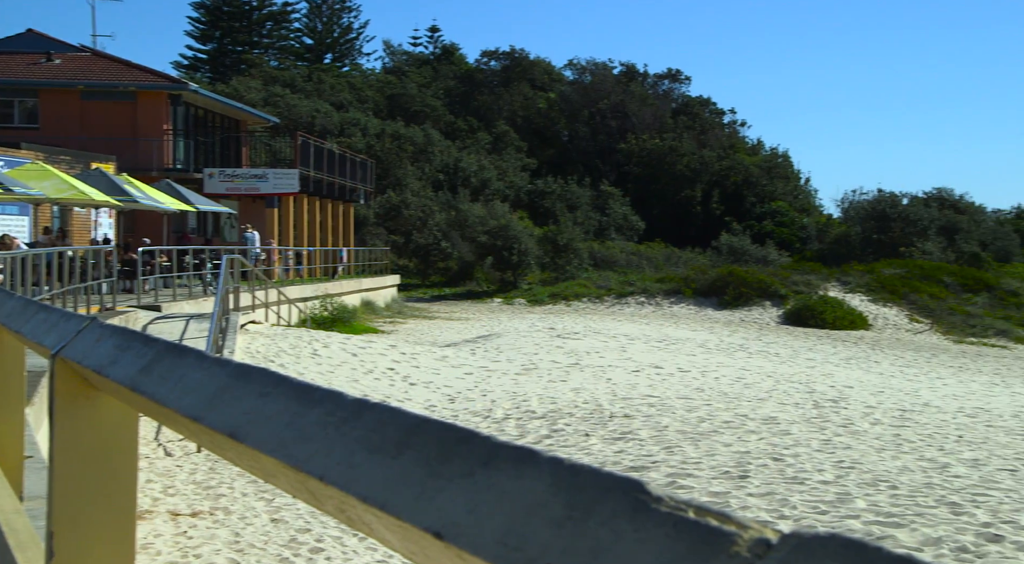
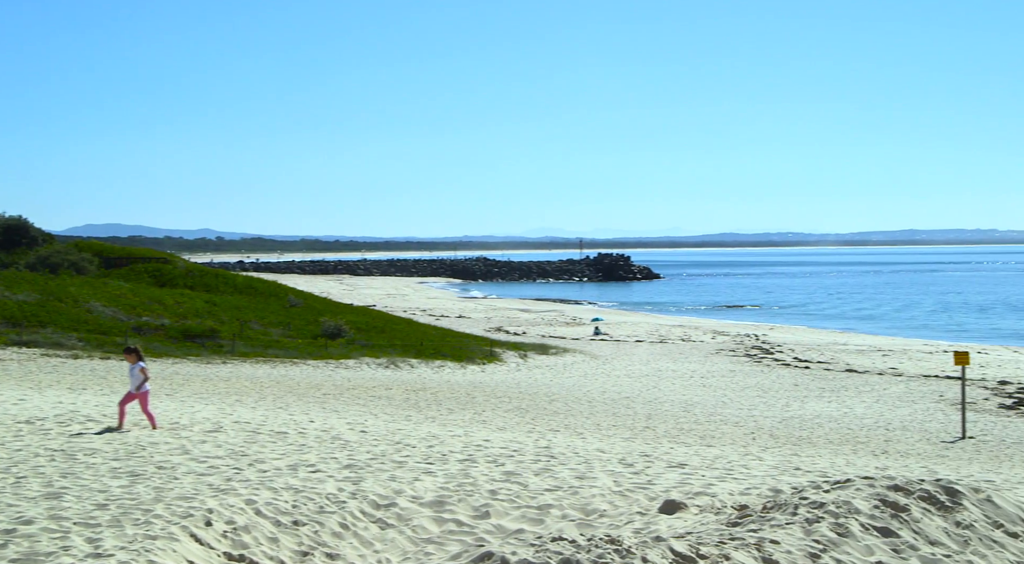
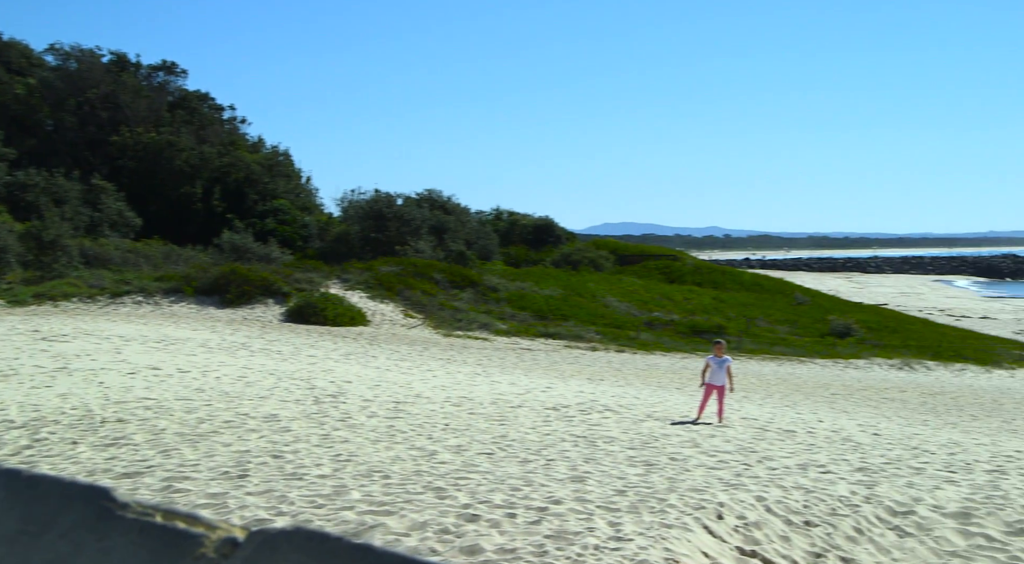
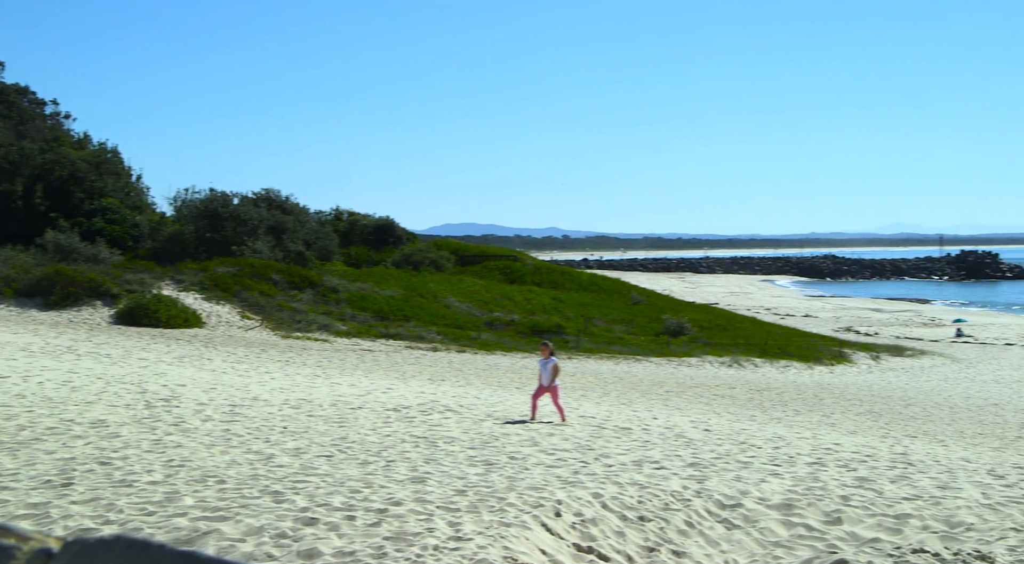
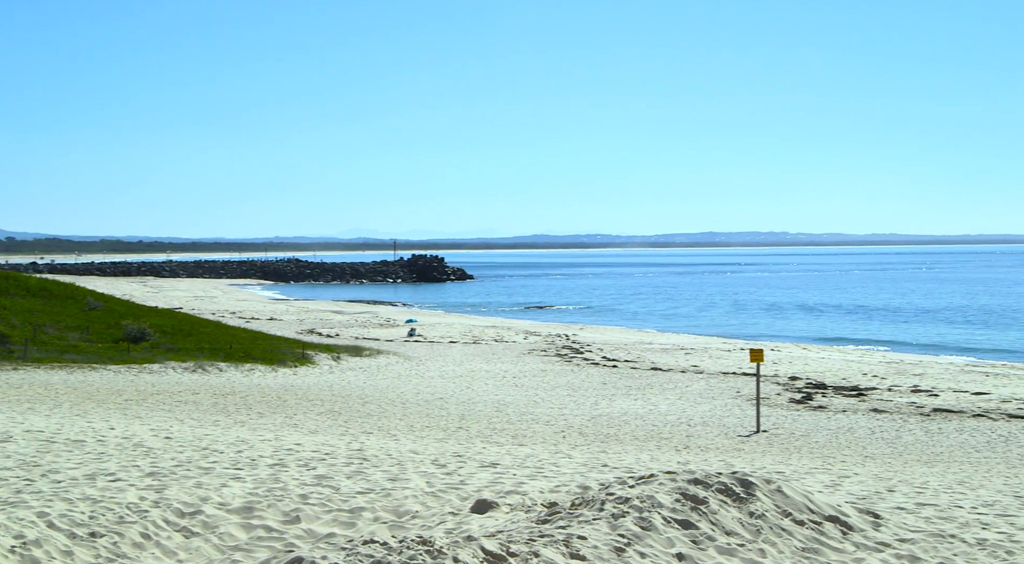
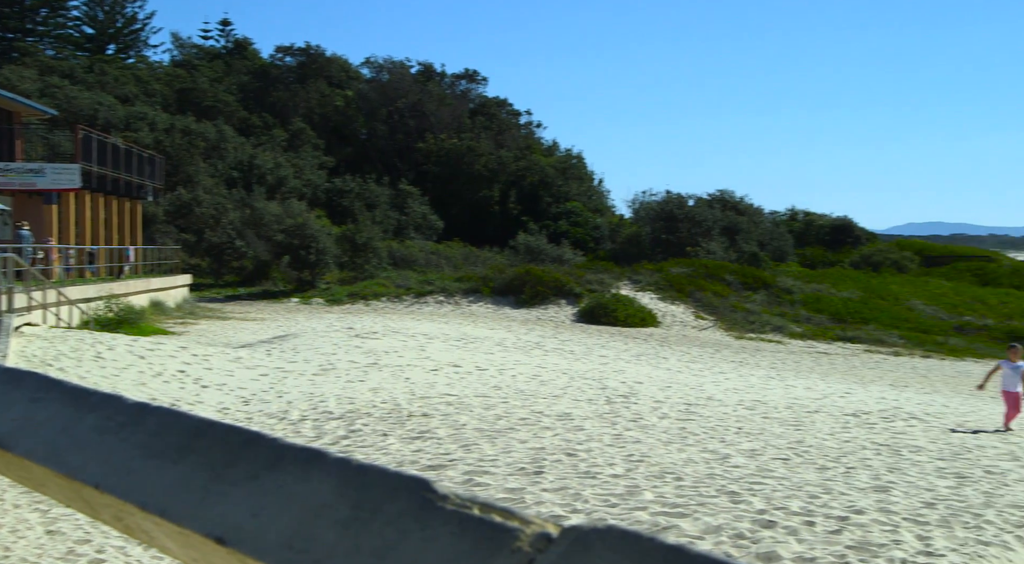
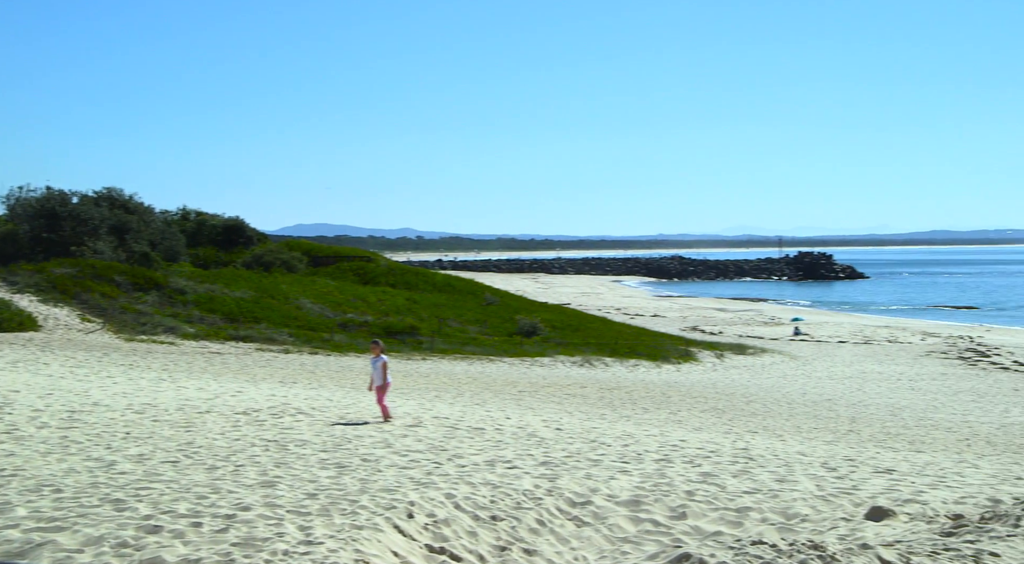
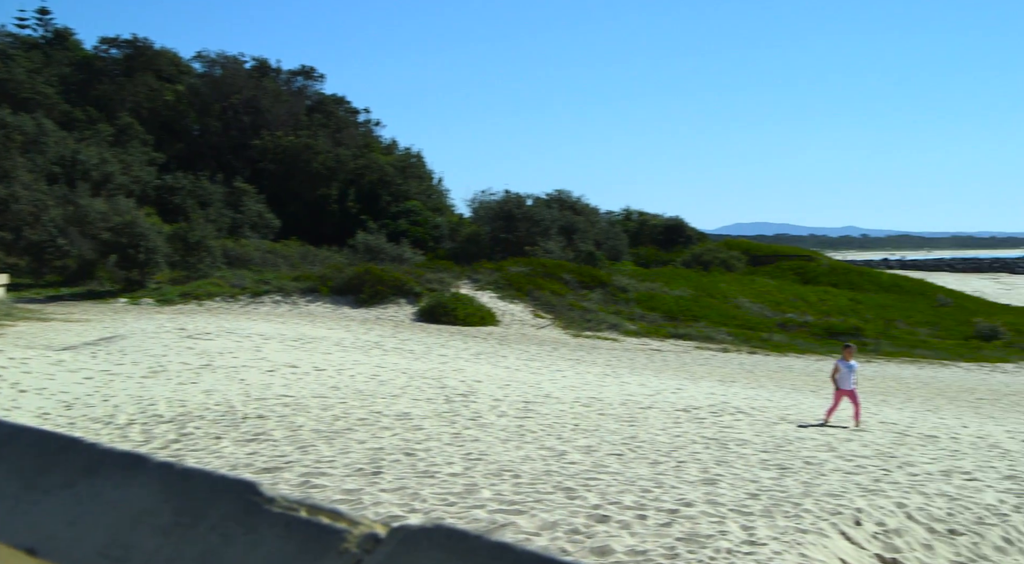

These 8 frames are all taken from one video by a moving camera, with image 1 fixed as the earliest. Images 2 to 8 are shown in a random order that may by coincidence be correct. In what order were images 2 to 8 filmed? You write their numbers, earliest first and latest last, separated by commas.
6, 8, 3, 4, 7, 2, 5
